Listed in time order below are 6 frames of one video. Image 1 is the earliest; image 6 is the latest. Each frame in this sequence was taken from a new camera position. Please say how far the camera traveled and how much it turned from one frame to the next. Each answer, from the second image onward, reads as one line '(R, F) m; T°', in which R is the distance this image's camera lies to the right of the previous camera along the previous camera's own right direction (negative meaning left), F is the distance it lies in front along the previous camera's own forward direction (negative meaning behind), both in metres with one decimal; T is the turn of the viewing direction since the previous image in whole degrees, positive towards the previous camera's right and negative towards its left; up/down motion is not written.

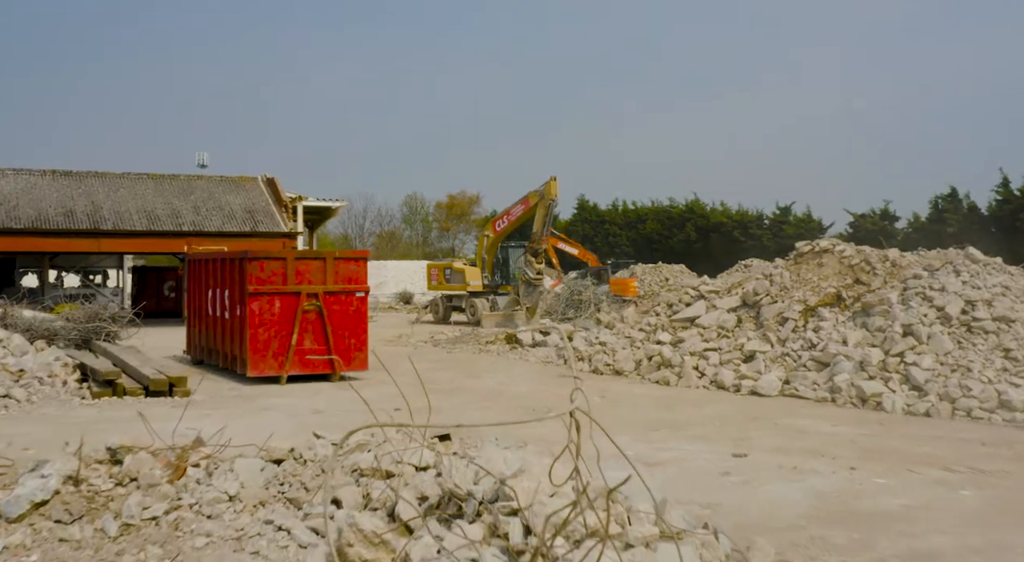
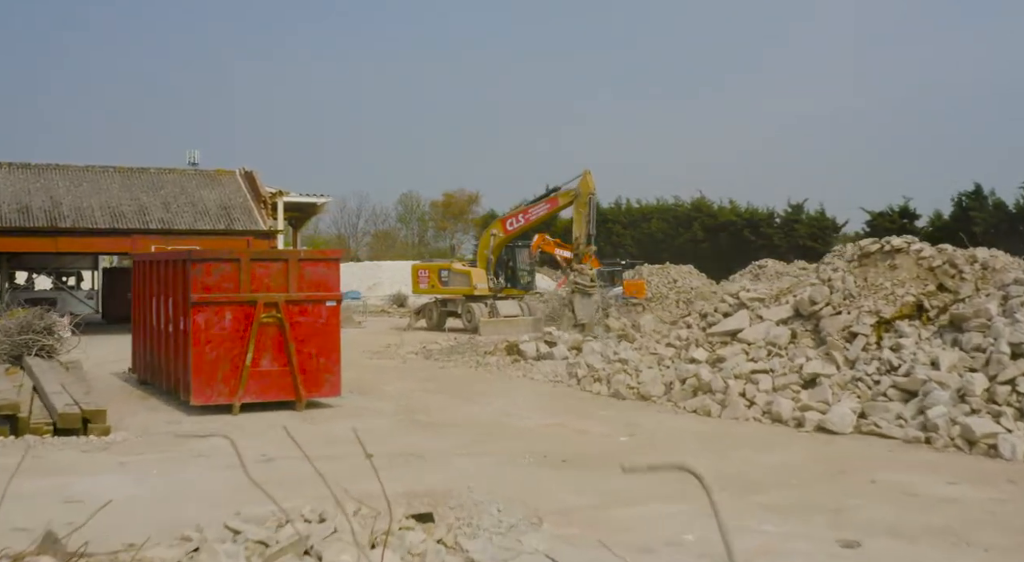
(-0.1, +2.1) m; 0°
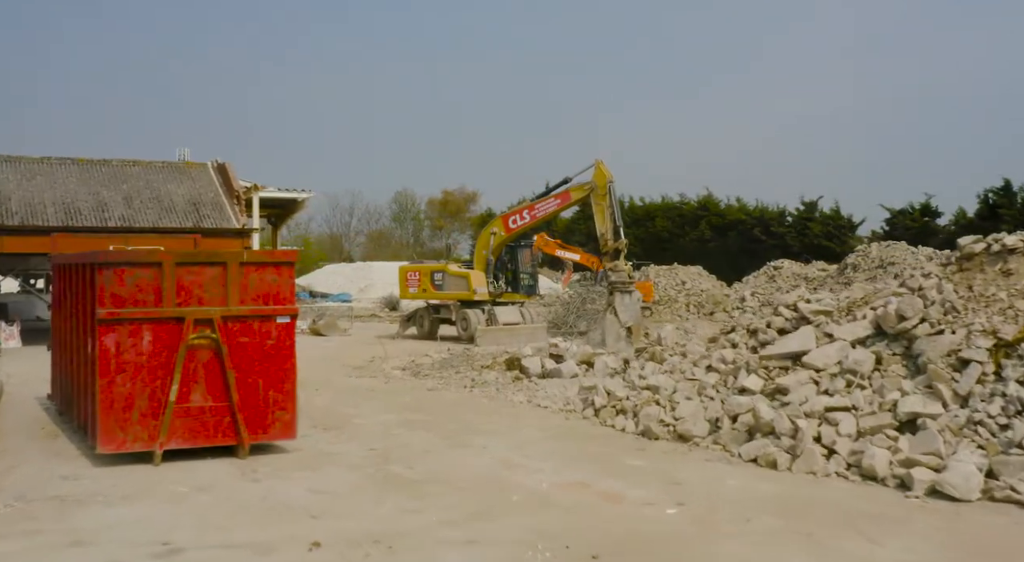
(-0.1, +2.1) m; 0°
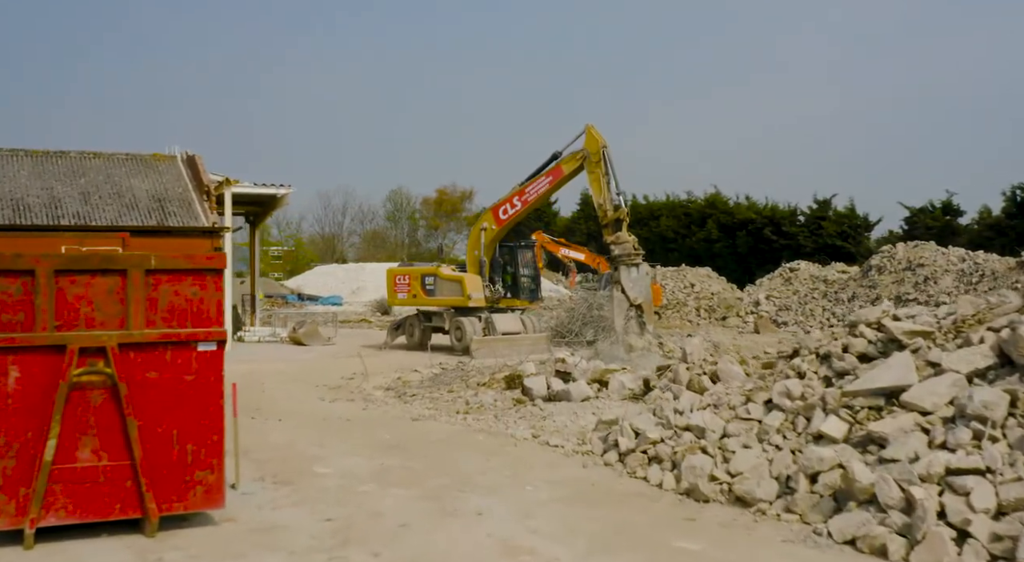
(0.0, +1.9) m; 0°
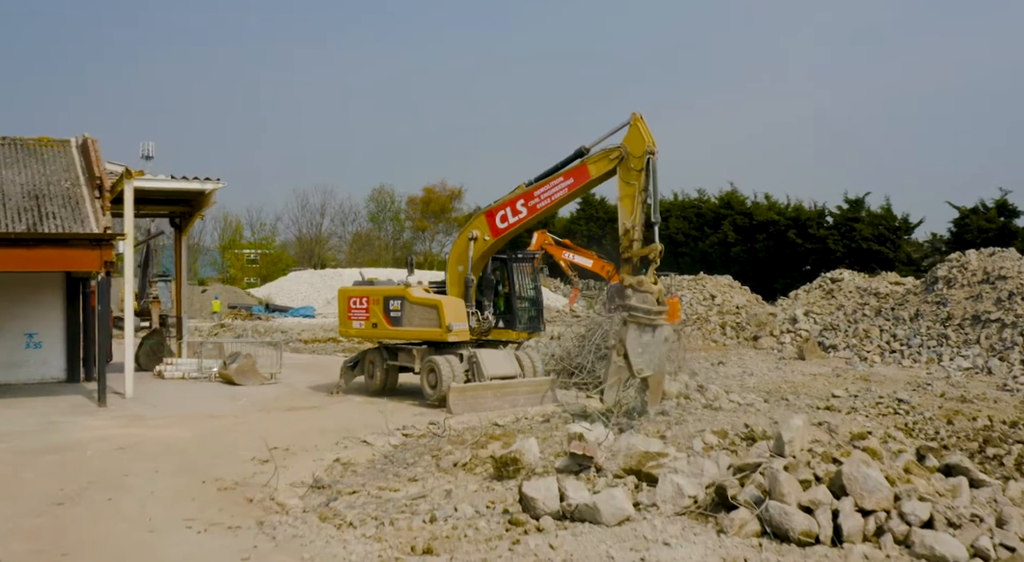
(0.0, +4.3) m; 0°
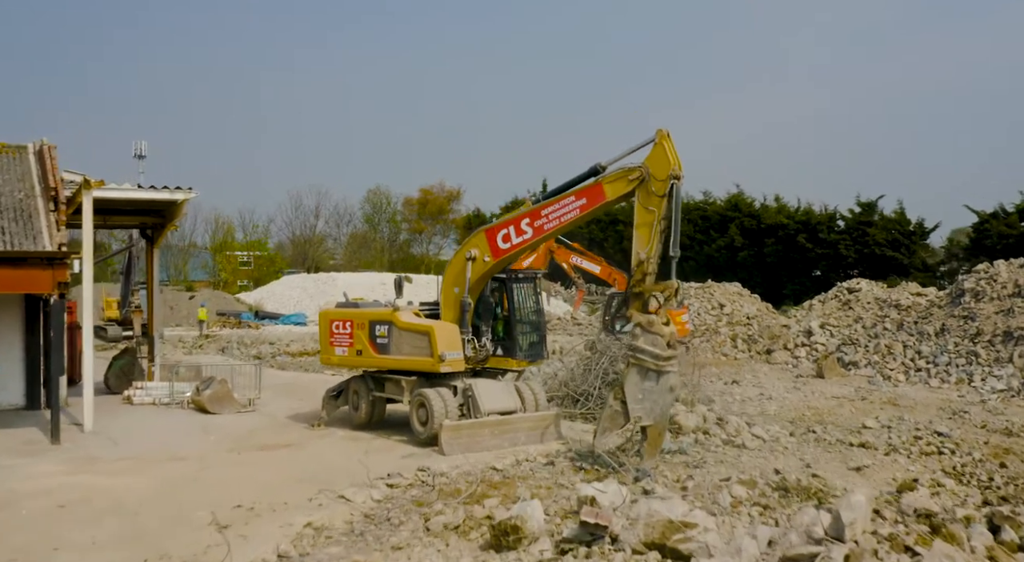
(0.0, +1.3) m; 0°
